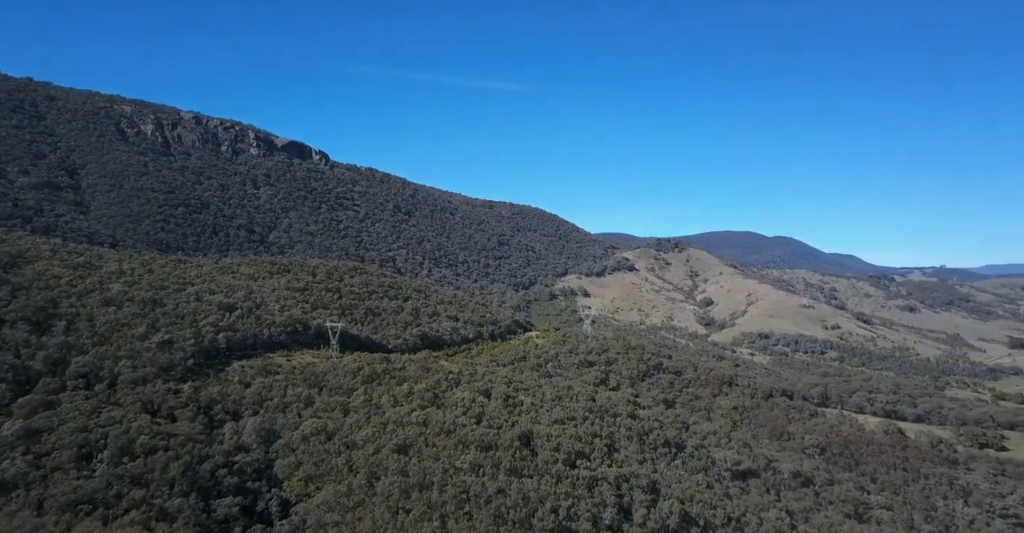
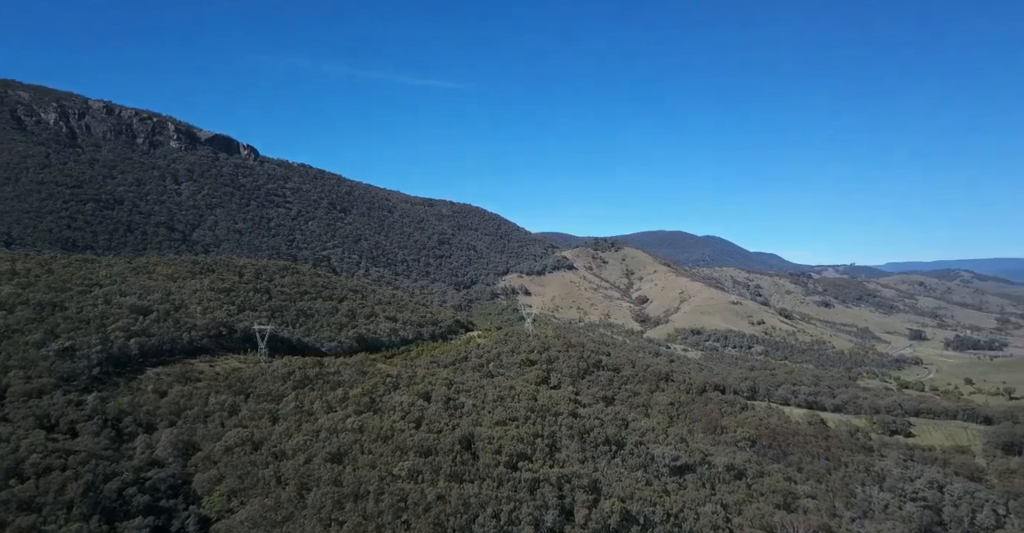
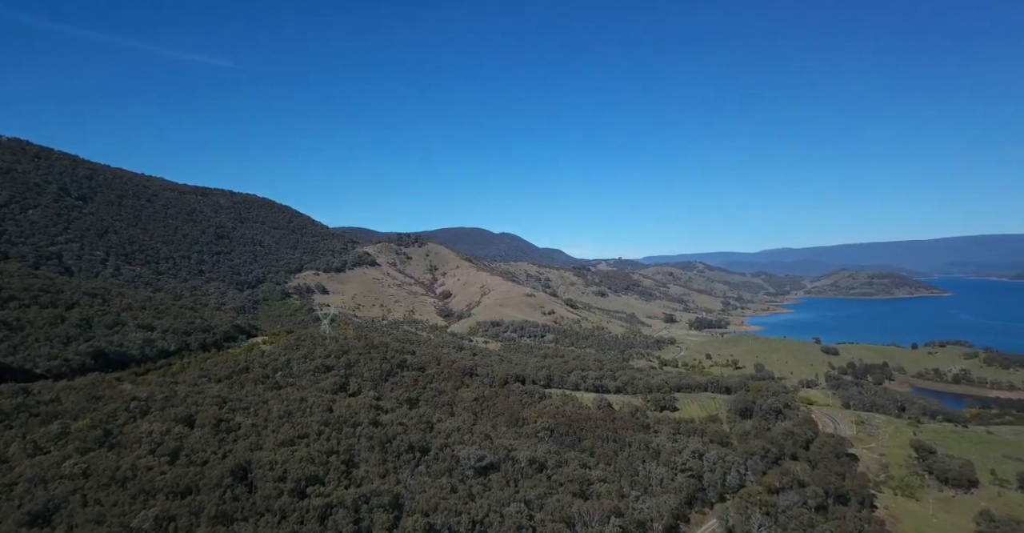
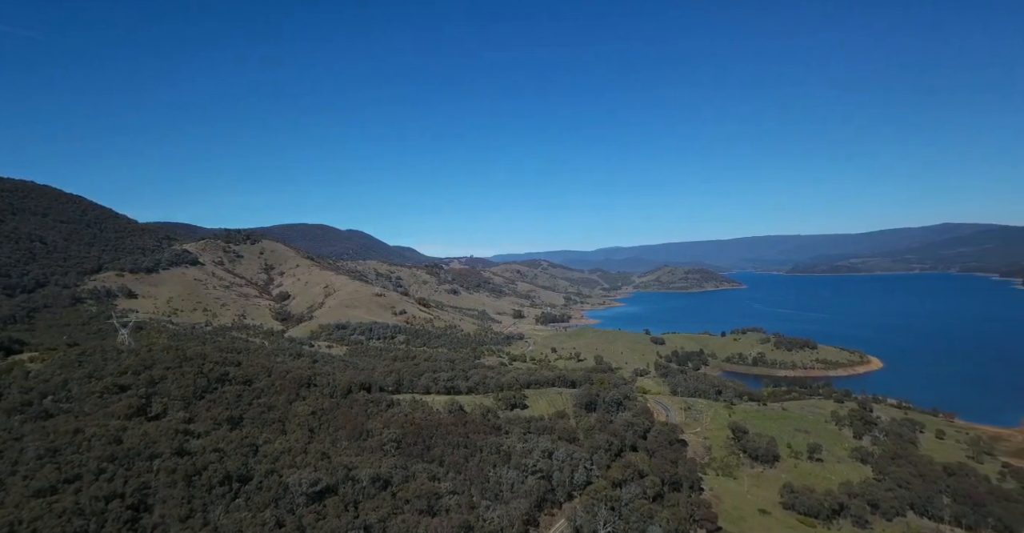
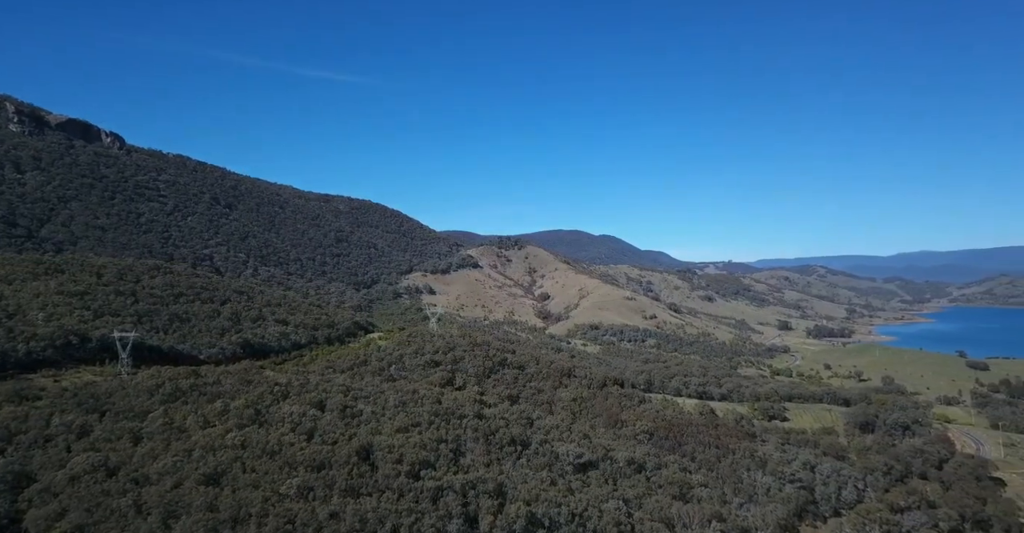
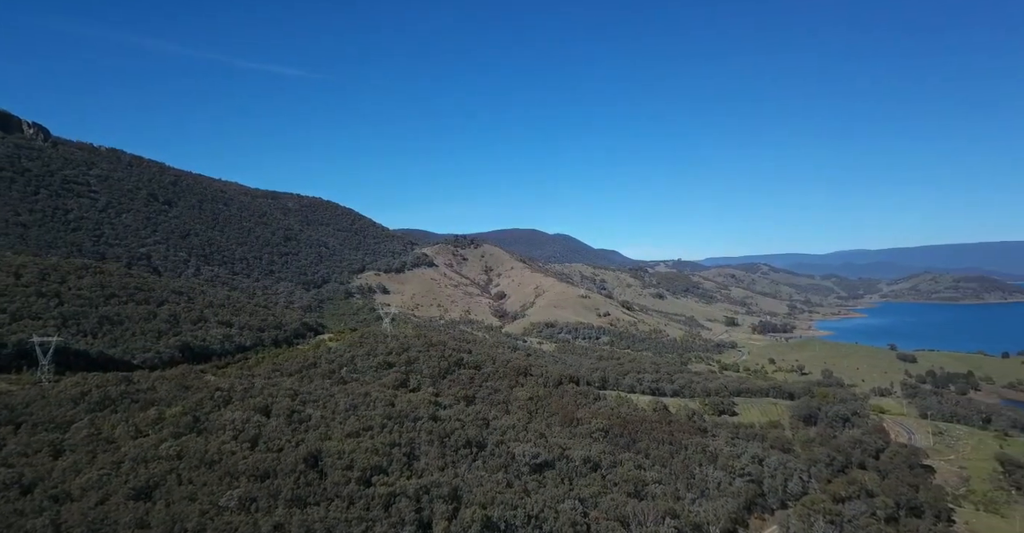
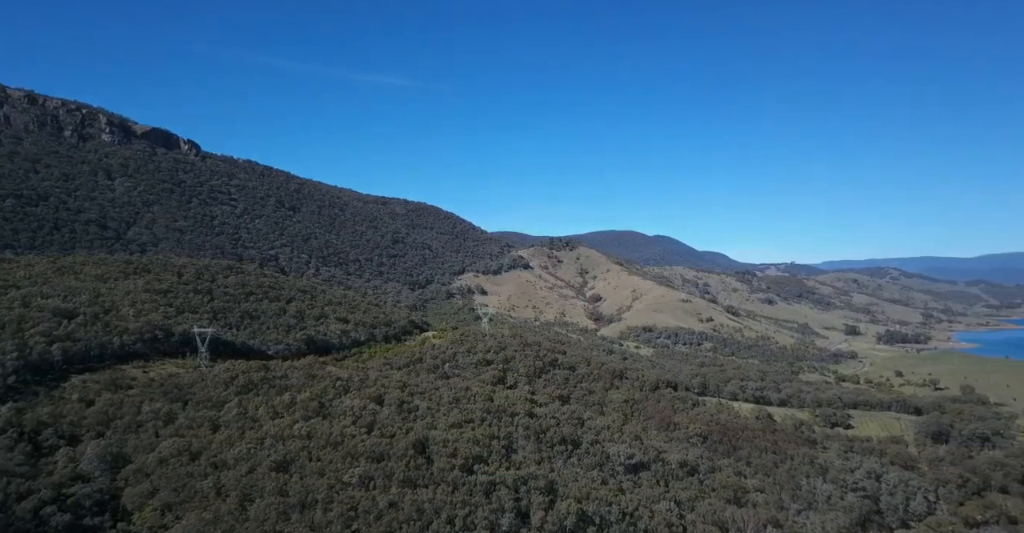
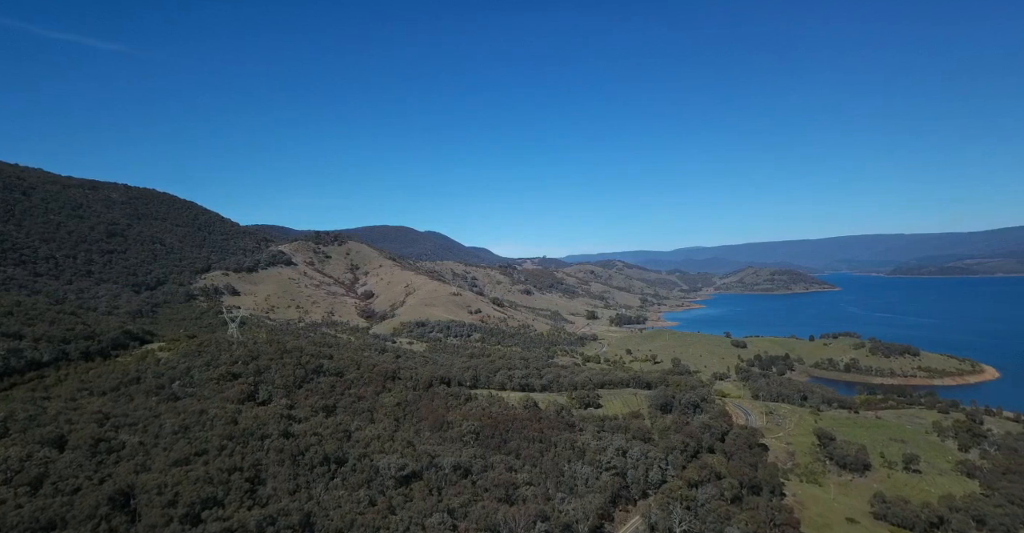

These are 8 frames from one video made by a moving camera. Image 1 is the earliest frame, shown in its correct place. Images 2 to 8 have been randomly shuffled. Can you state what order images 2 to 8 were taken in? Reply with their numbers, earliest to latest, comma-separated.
2, 7, 5, 6, 3, 8, 4
